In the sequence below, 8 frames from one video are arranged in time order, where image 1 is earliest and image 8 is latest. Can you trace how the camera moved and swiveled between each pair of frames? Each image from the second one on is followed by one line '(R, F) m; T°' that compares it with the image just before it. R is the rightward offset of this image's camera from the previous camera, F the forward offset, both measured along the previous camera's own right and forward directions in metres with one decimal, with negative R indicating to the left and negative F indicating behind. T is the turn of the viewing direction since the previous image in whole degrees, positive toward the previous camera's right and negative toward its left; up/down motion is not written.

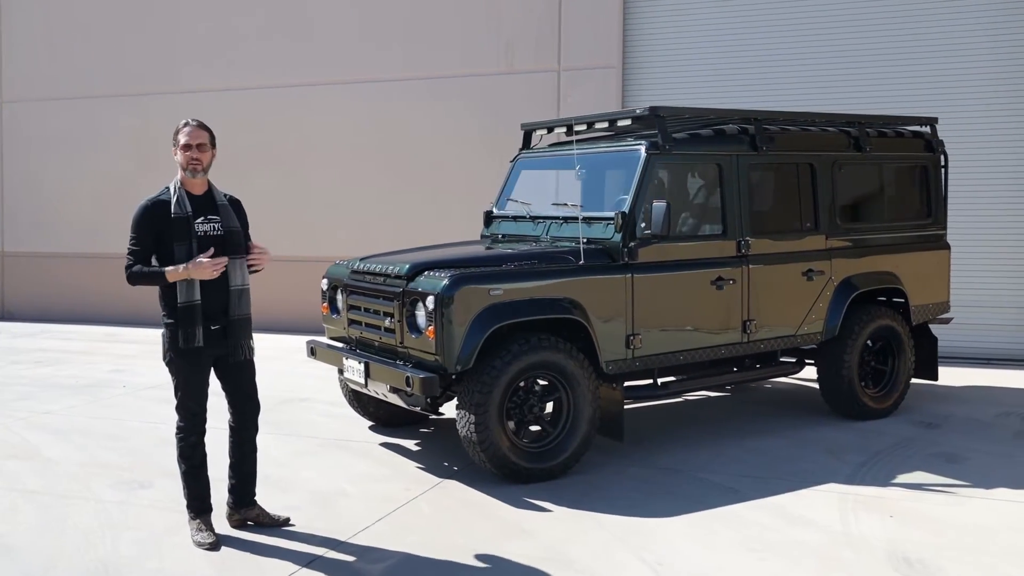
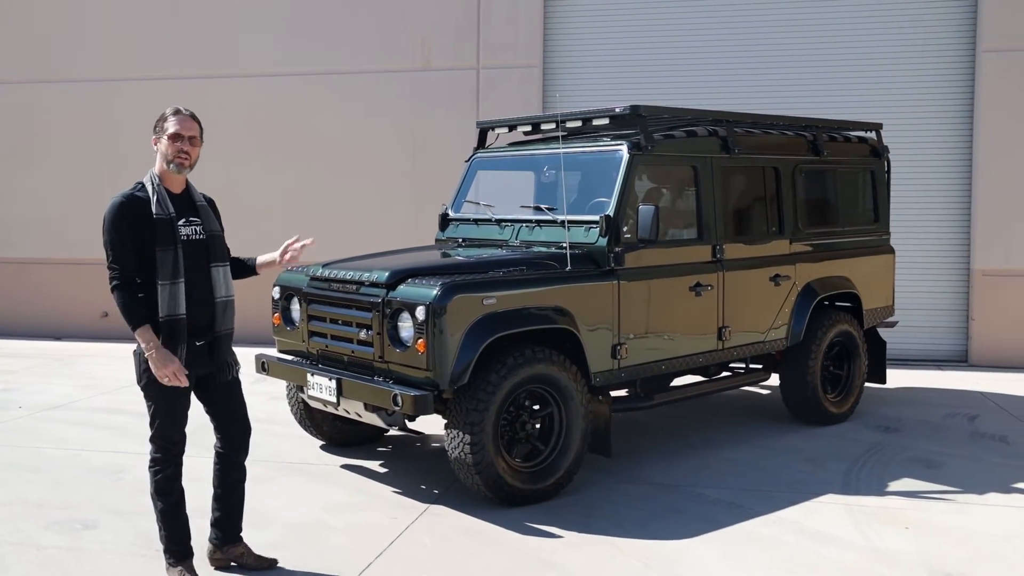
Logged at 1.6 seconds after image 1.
(-0.6, +0.4) m; +8°
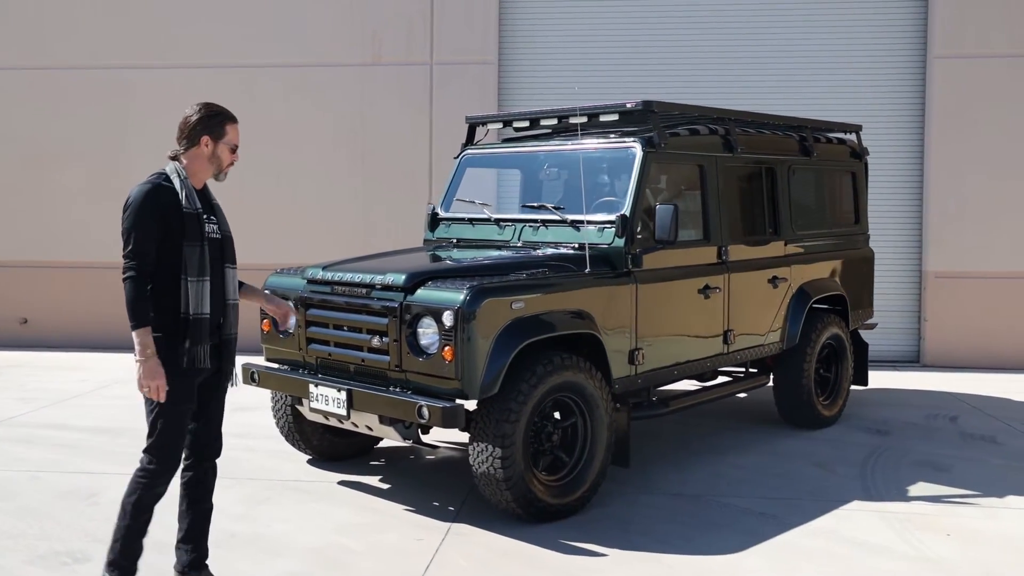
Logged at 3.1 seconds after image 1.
(-0.6, +0.3) m; +6°
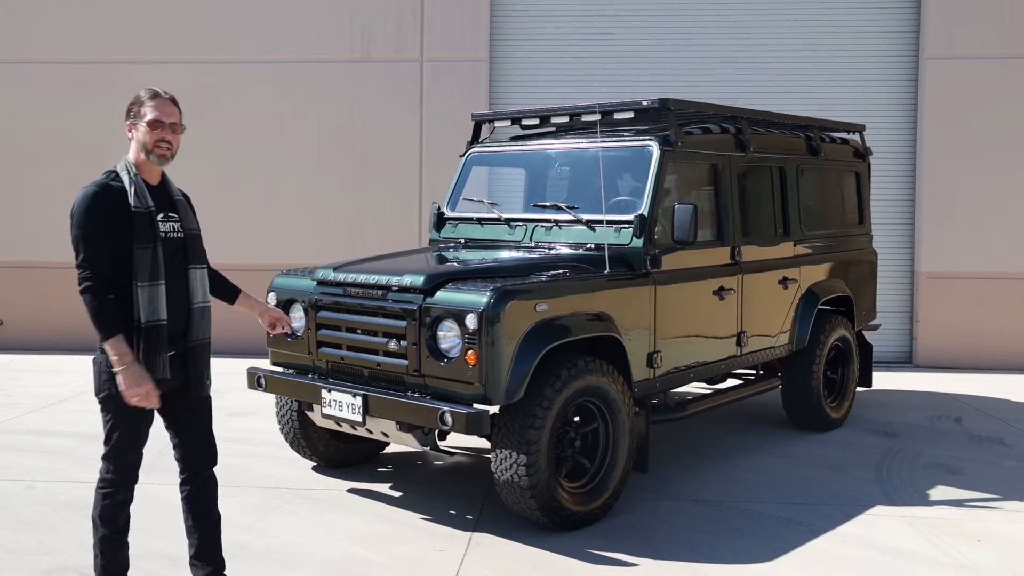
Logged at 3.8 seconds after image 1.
(-0.2, +0.1) m; +2°
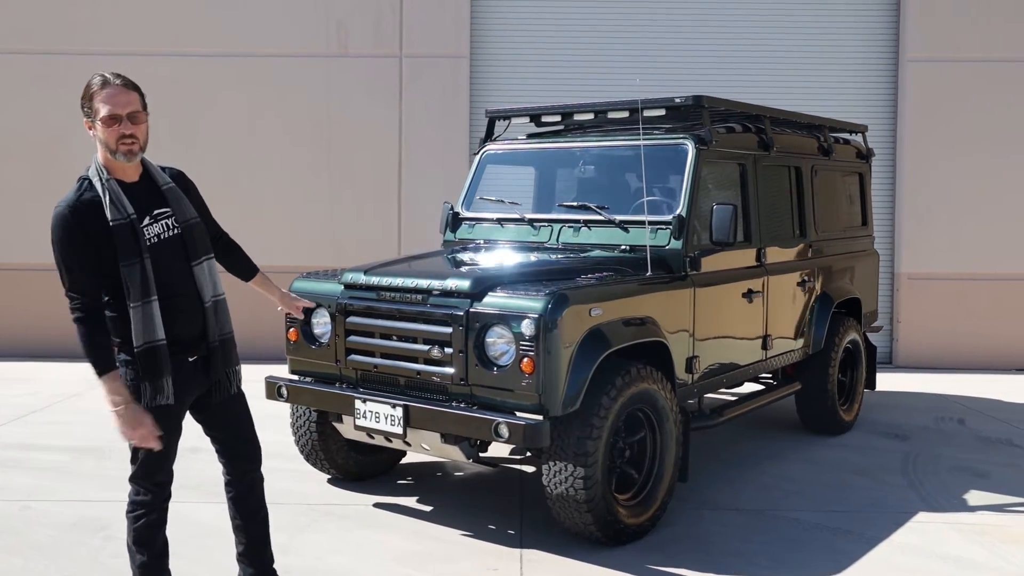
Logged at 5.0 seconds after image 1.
(-0.5, +0.2) m; +4°
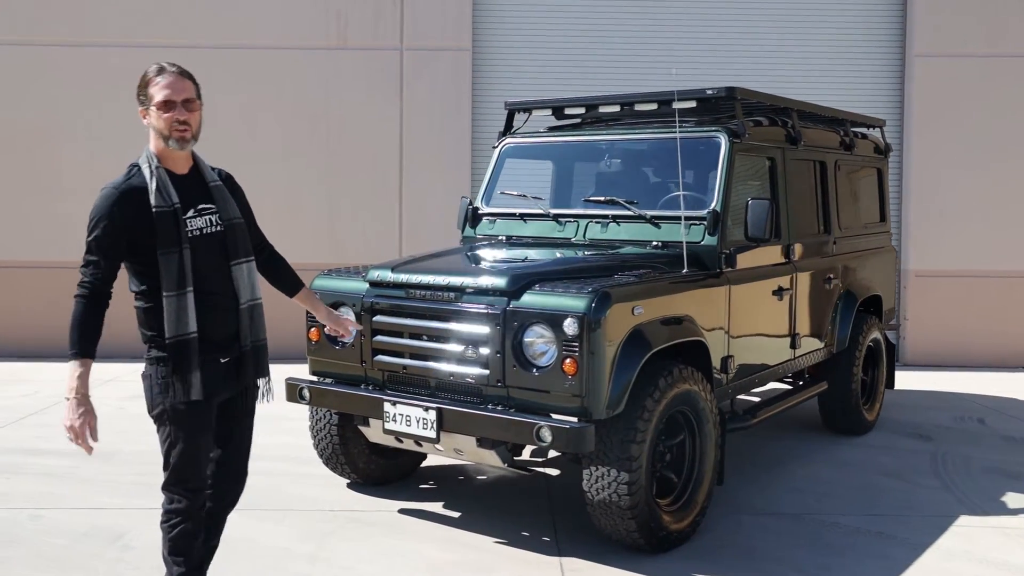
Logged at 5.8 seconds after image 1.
(-0.2, +0.2) m; +1°
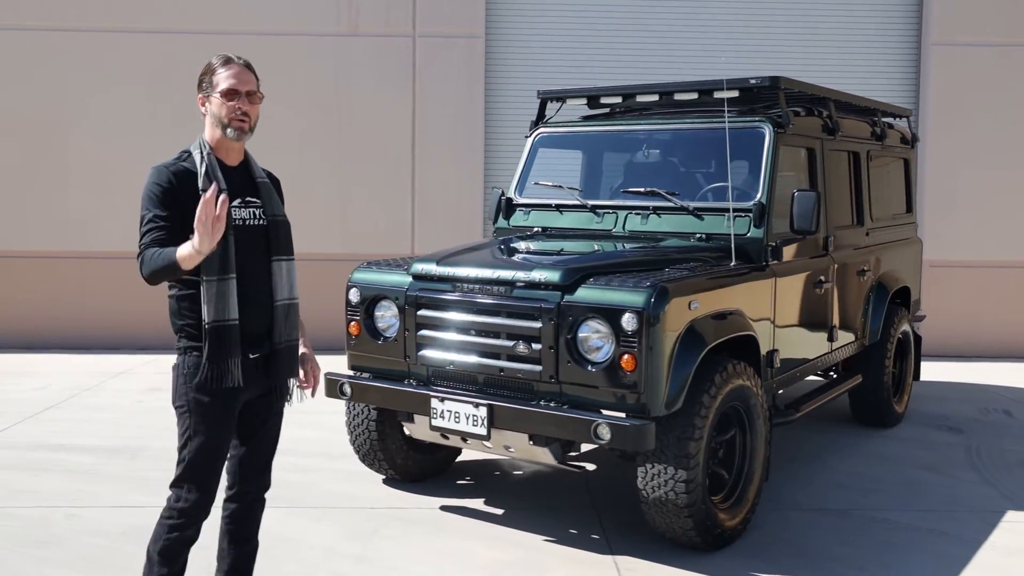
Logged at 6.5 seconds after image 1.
(-0.3, +0.1) m; +1°
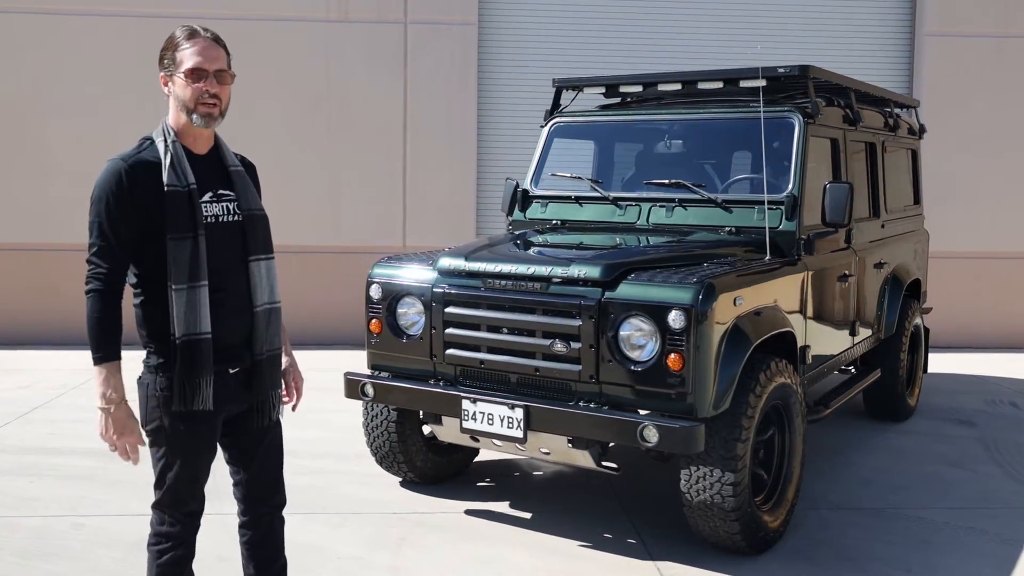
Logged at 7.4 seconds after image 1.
(-0.3, +0.2) m; +2°
